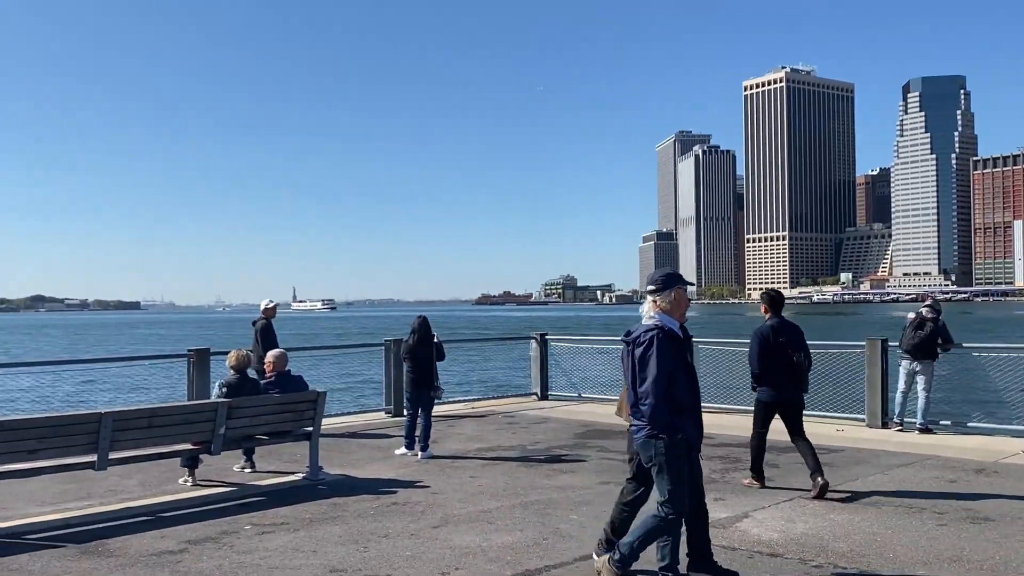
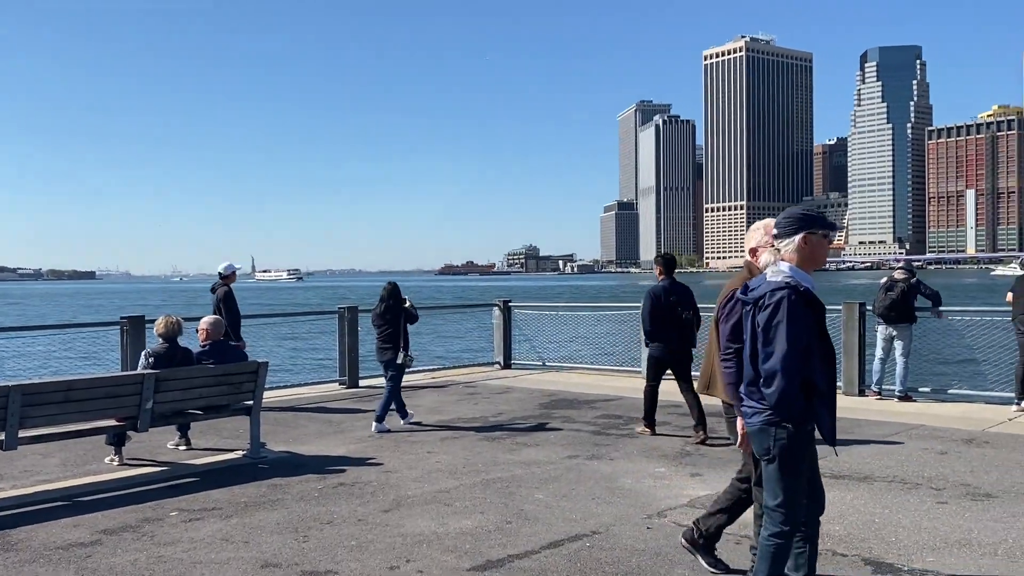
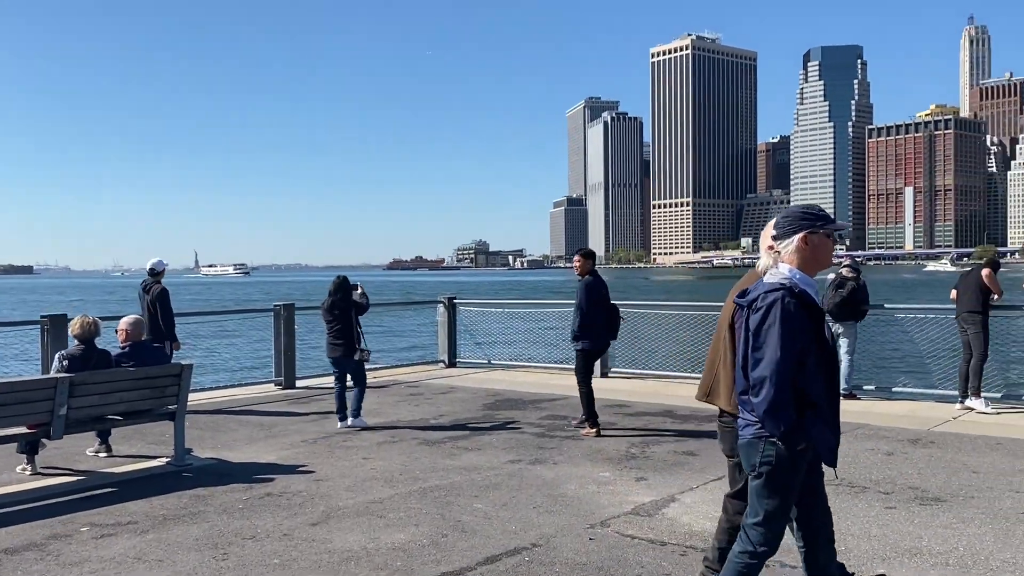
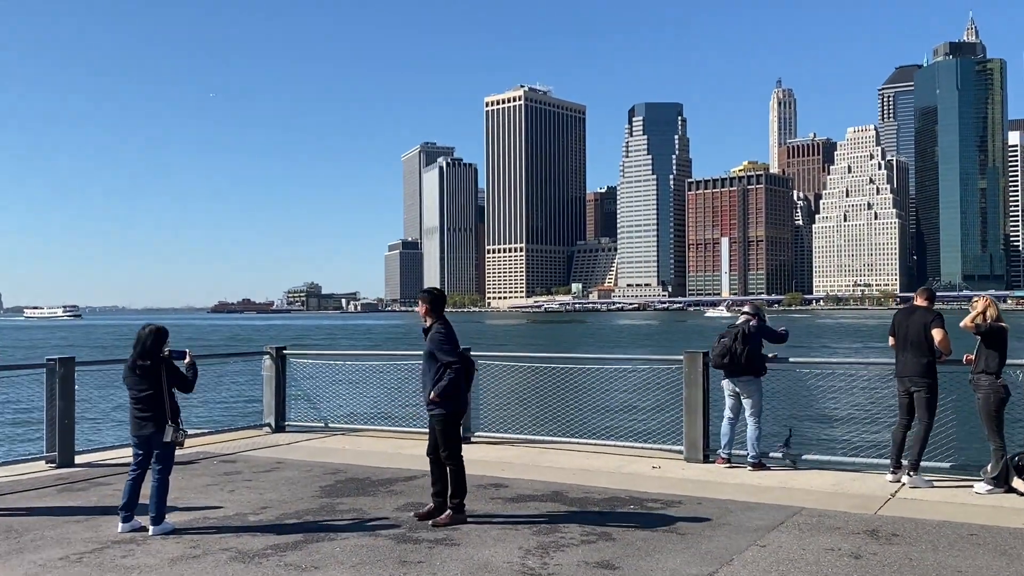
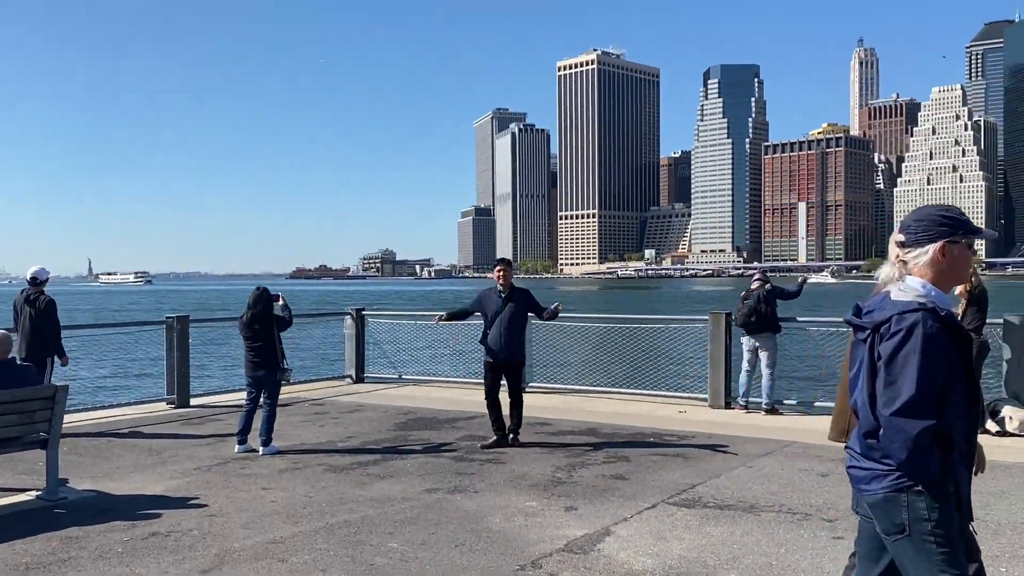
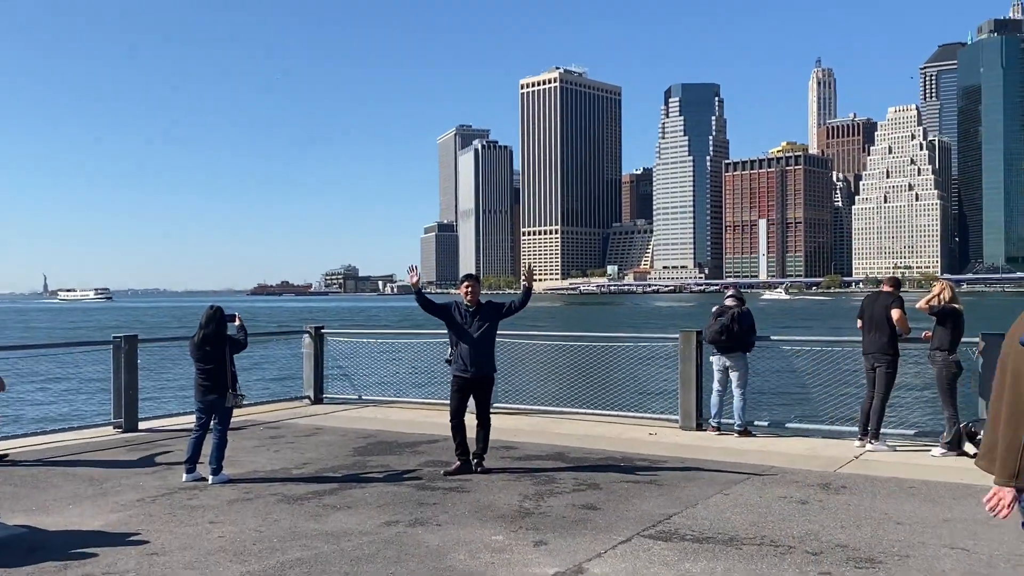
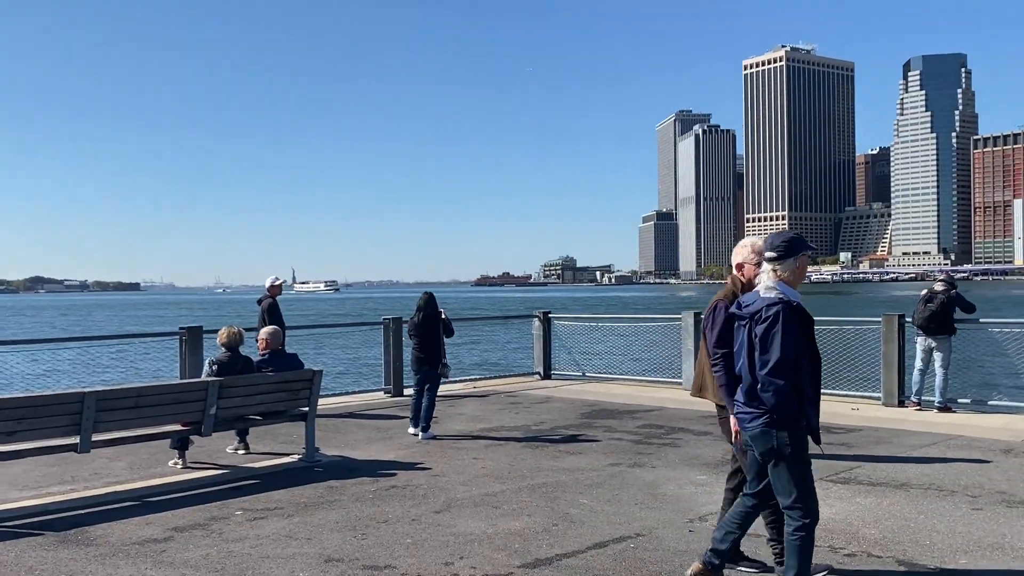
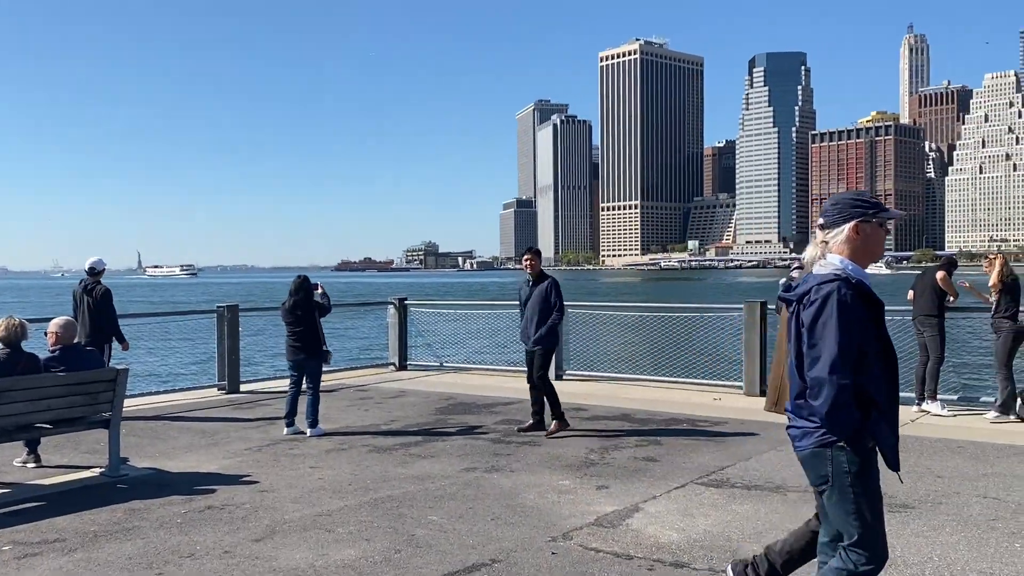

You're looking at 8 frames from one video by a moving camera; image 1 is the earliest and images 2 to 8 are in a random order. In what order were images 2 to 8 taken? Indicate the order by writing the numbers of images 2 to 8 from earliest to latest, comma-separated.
7, 2, 3, 8, 5, 6, 4
